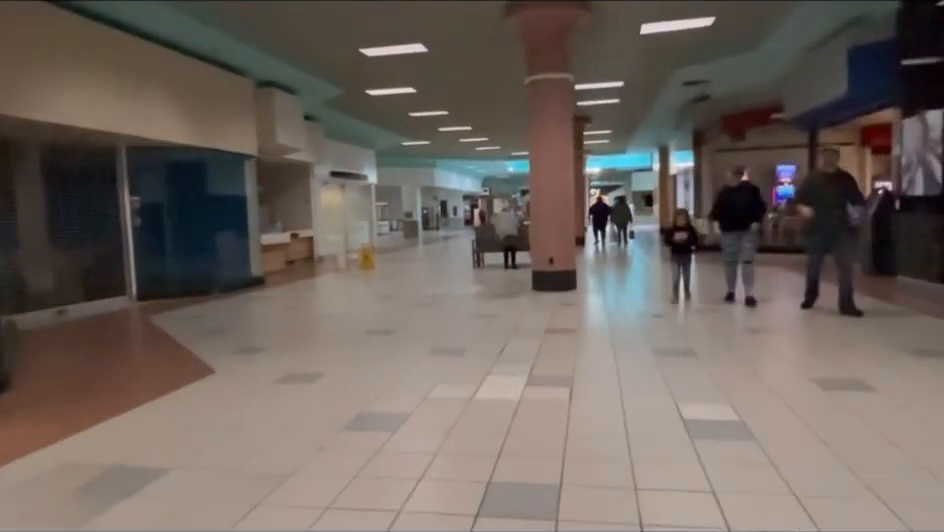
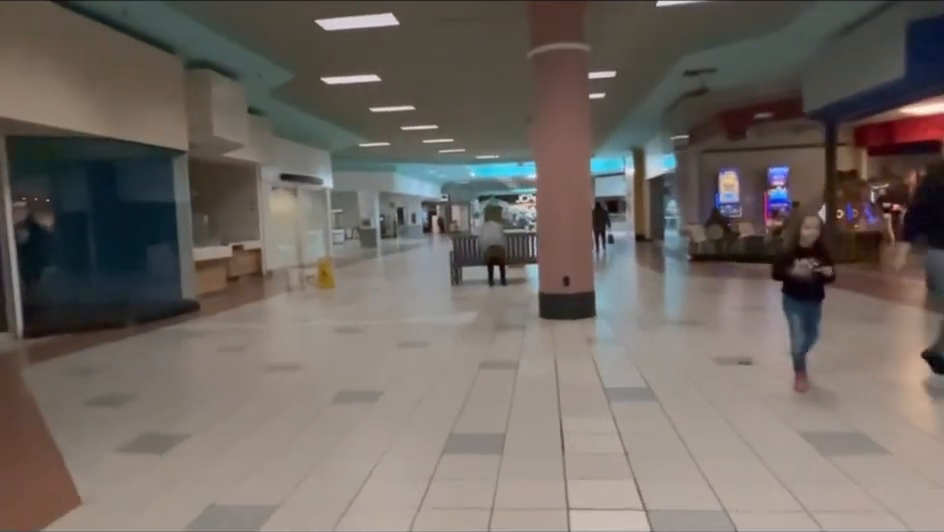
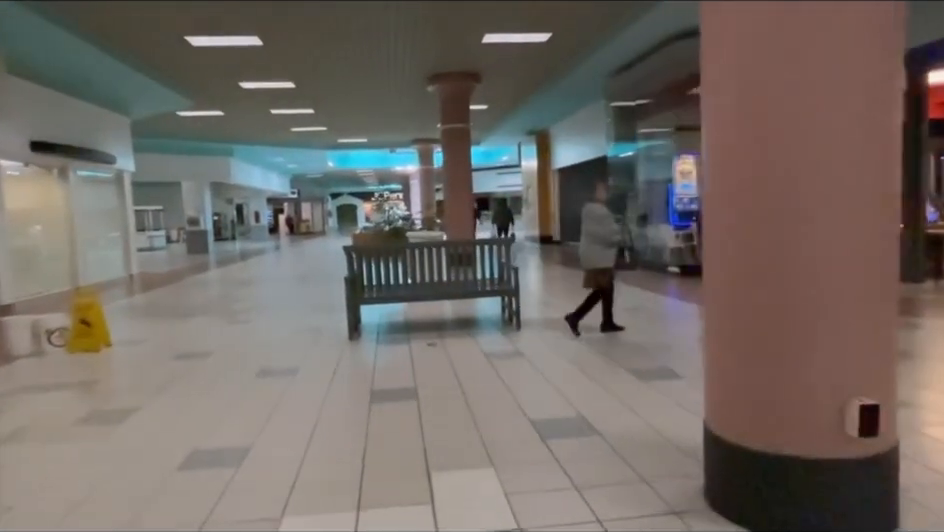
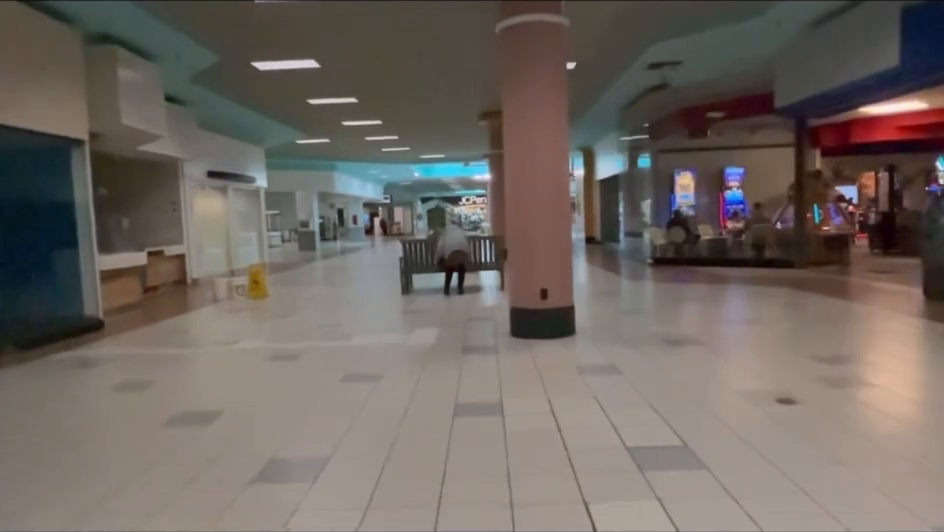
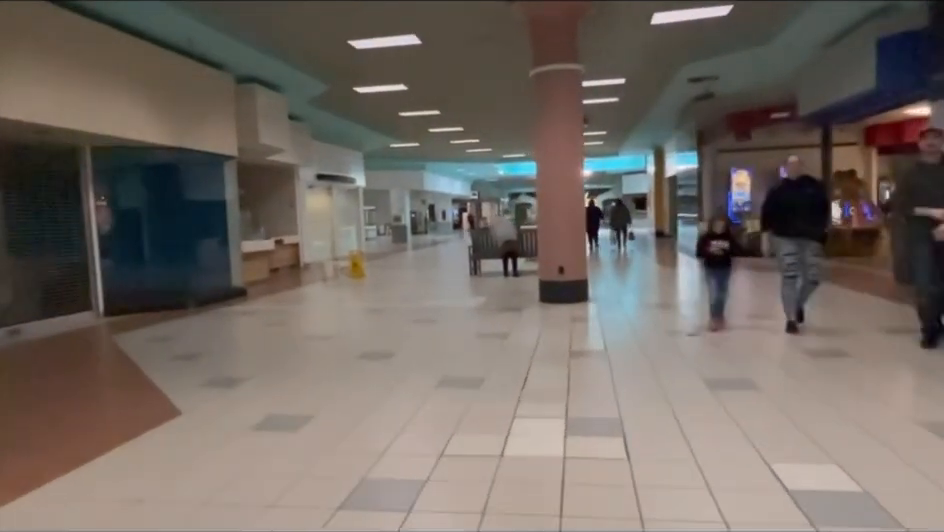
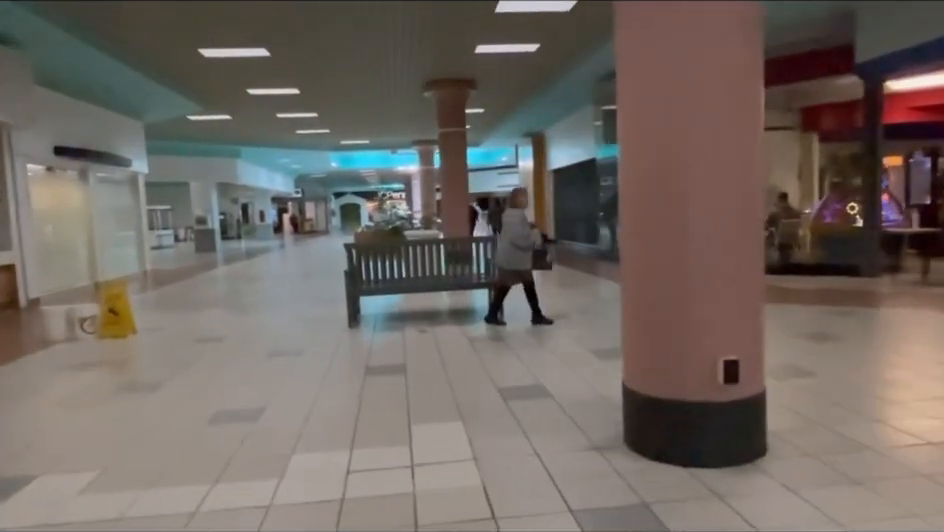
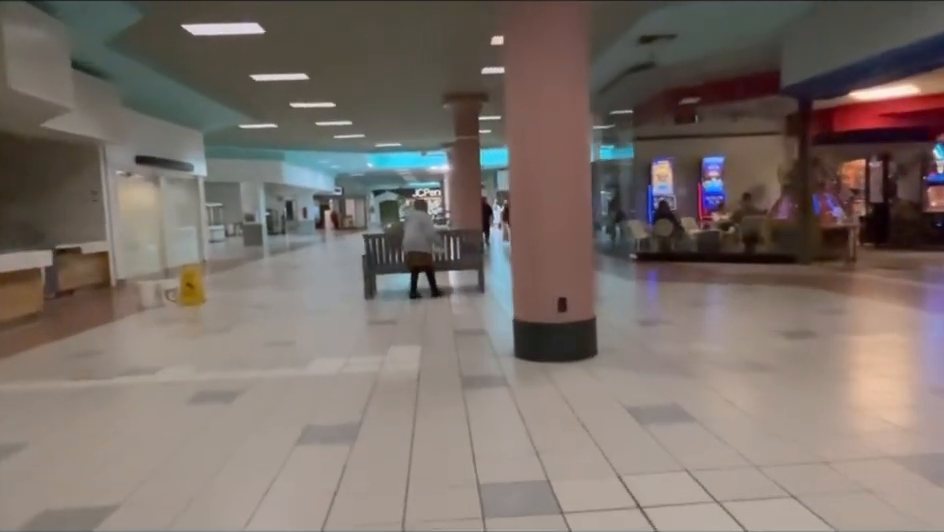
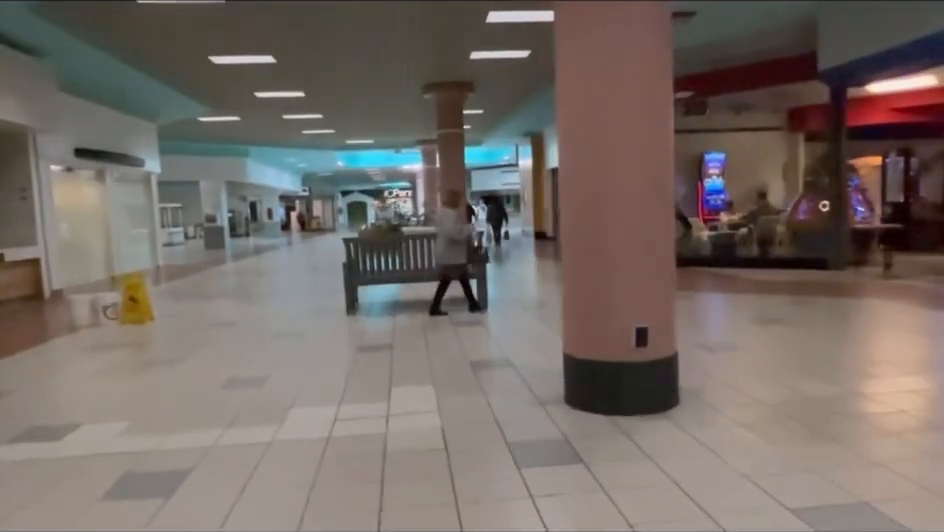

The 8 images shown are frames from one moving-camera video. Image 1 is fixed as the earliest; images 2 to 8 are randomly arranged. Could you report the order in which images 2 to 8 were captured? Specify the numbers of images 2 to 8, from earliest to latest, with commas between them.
5, 2, 4, 7, 8, 6, 3
